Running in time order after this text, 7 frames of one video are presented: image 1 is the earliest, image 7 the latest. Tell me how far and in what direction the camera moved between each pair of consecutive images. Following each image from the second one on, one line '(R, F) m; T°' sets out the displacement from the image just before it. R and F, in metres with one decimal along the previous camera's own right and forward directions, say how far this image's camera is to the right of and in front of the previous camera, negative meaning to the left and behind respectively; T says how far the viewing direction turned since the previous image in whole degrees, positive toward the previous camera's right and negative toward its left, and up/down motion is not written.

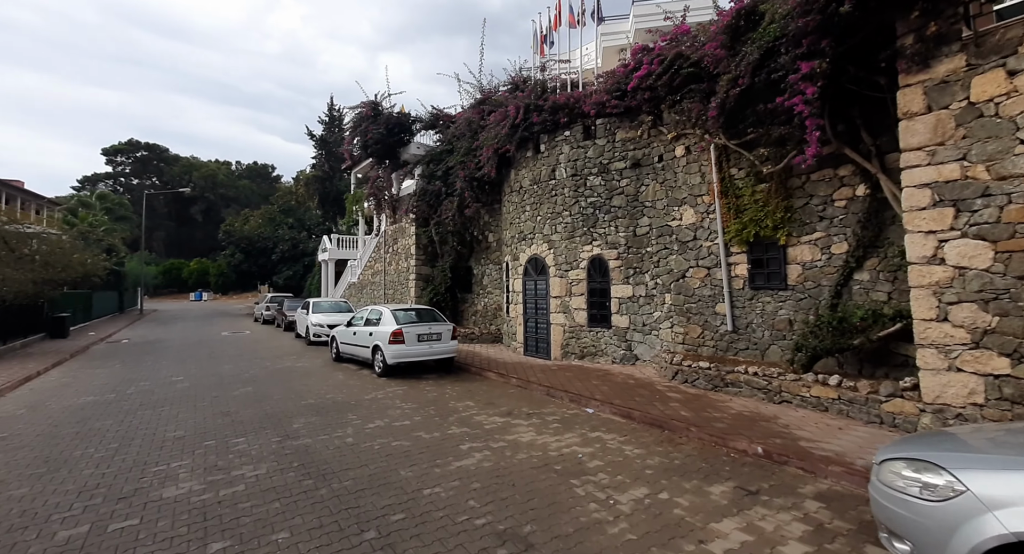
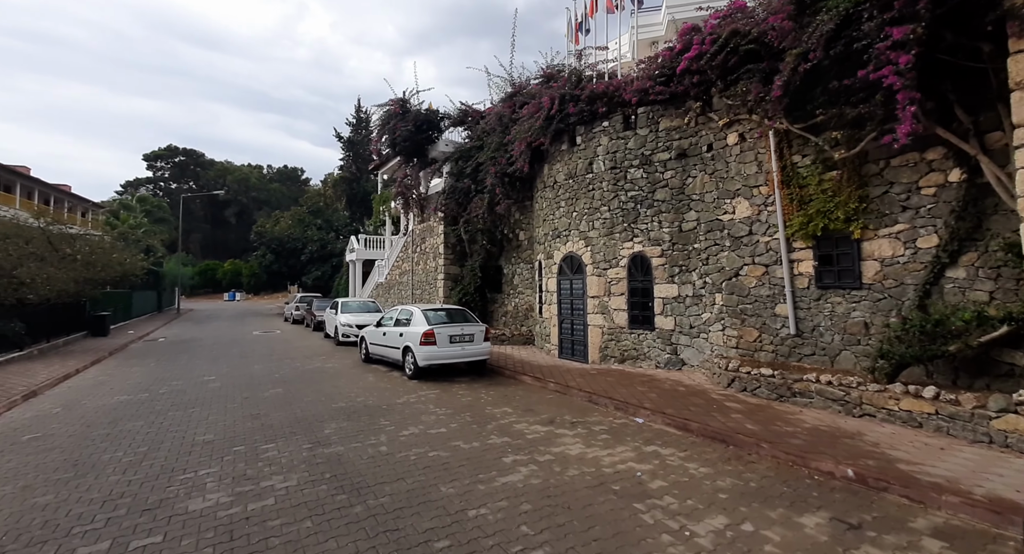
(-0.3, +0.5) m; -3°
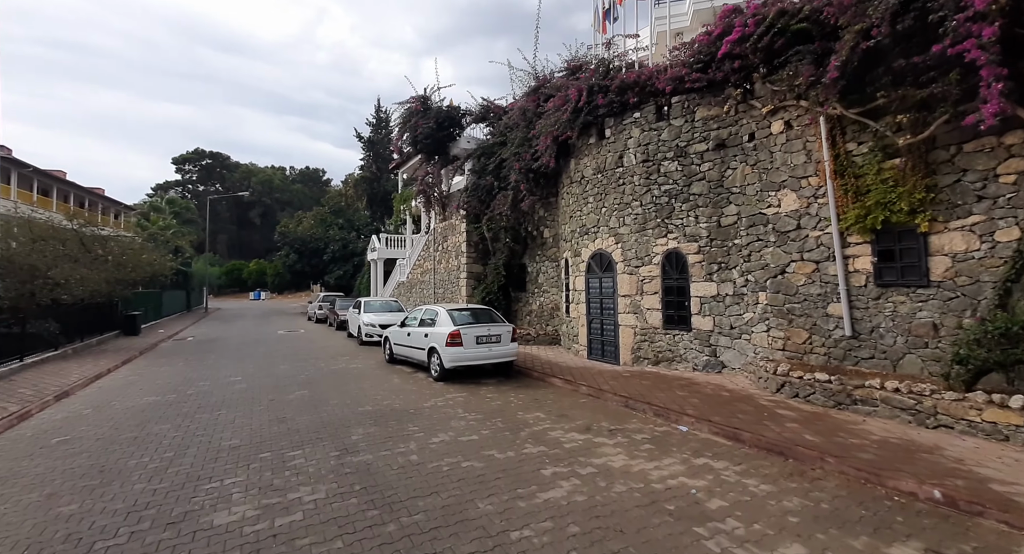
(-0.2, +0.3) m; -2°
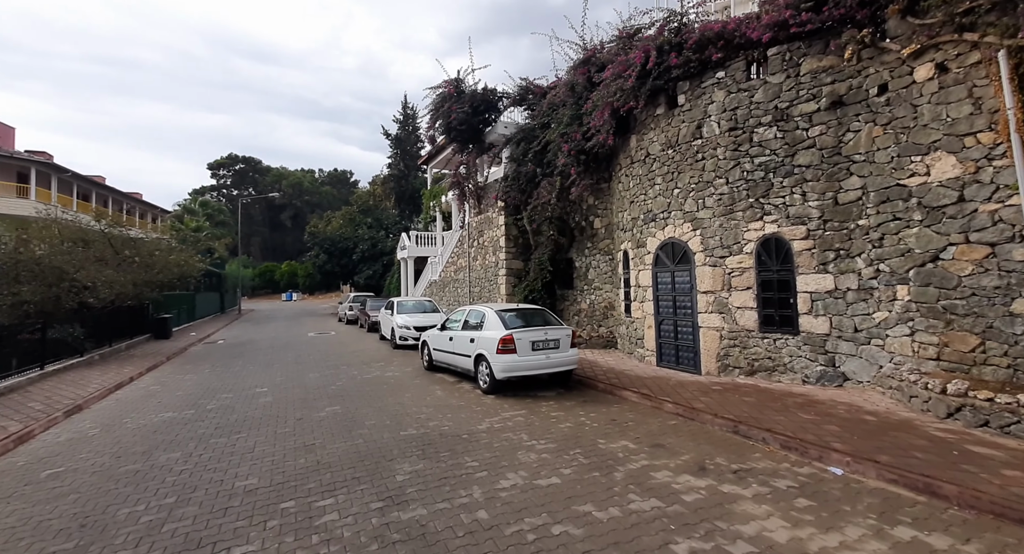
(-0.6, +1.3) m; -3°
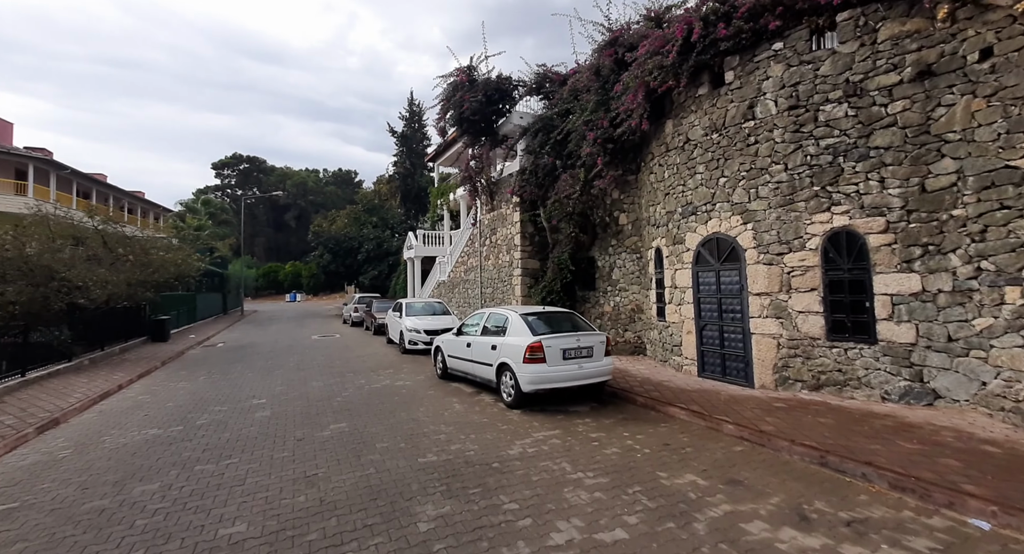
(-0.4, +0.9) m; 0°
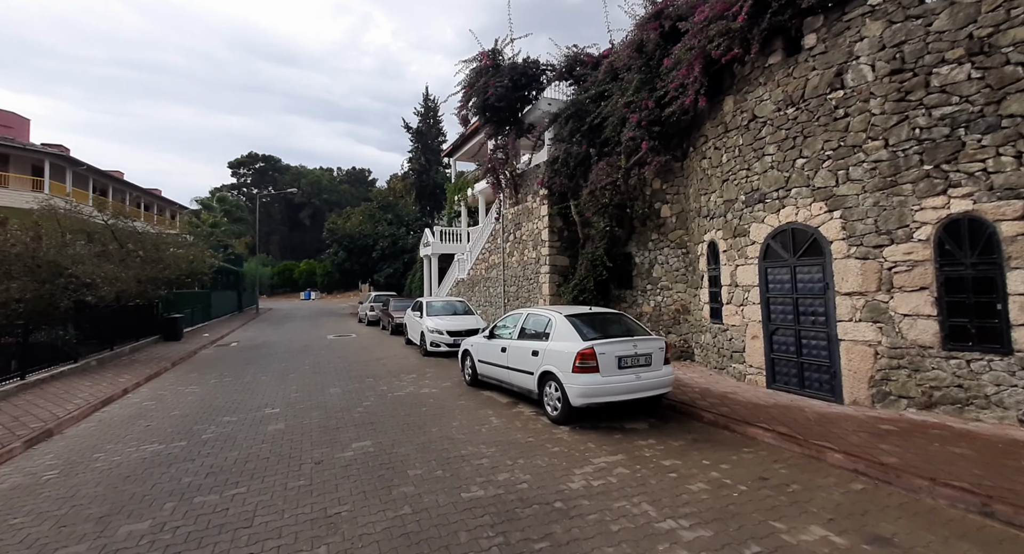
(-0.5, +0.9) m; -1°
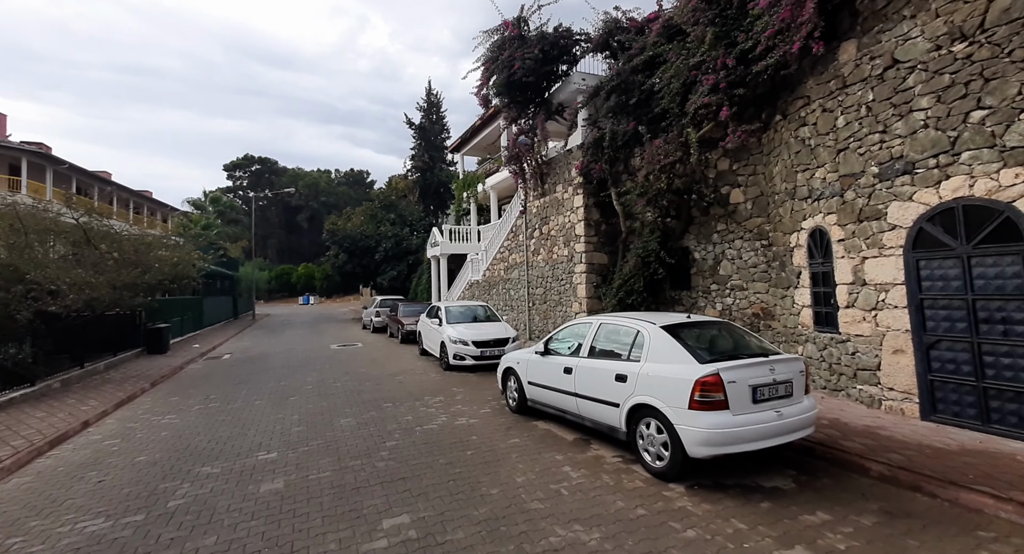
(-0.8, +1.7) m; 0°
